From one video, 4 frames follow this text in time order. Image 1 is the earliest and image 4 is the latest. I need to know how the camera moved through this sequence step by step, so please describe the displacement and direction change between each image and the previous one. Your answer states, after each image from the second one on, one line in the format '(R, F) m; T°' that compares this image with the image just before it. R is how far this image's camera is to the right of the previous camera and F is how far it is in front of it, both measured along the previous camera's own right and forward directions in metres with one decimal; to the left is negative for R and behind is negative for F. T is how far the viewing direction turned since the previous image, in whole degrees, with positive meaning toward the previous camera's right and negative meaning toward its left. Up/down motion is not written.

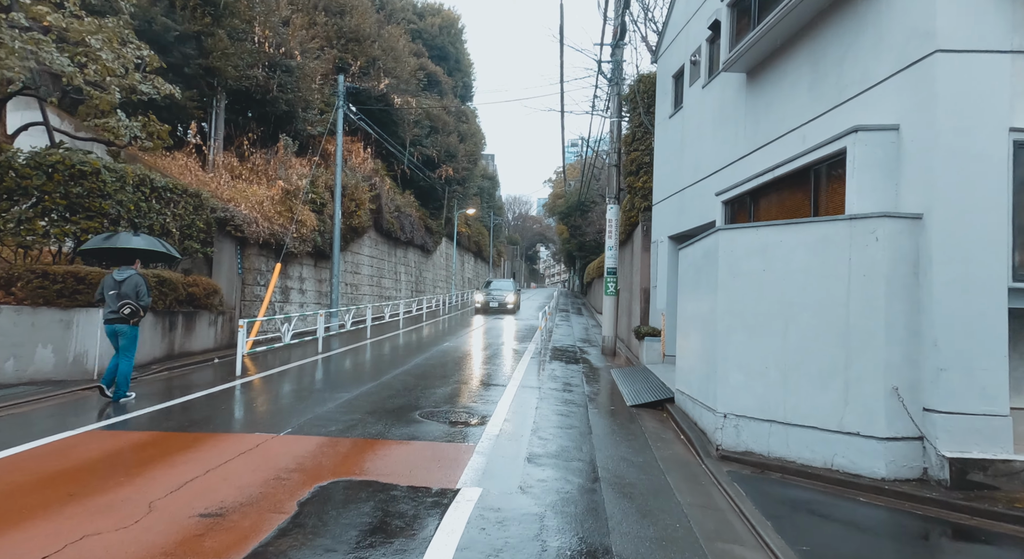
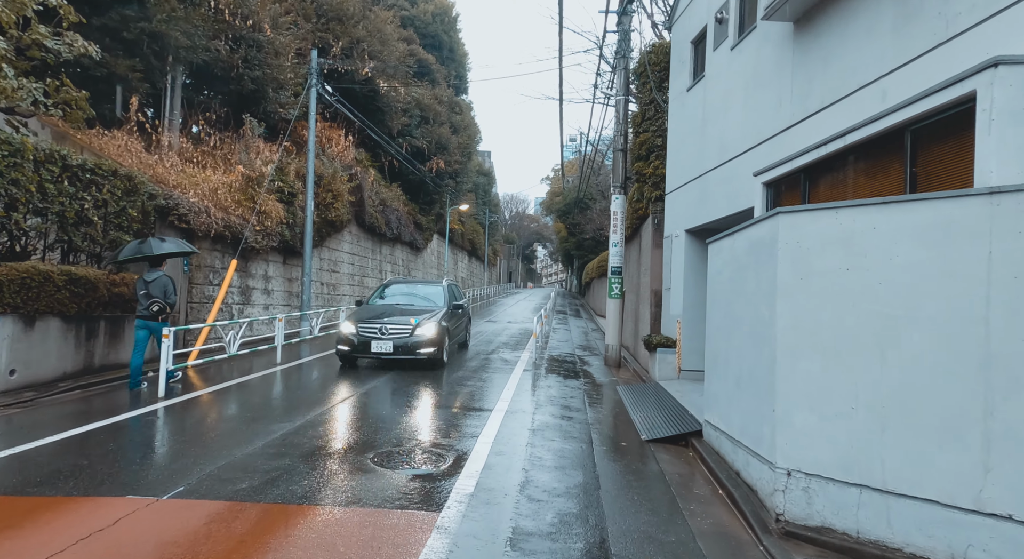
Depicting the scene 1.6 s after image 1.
(+0.1, +1.8) m; 0°
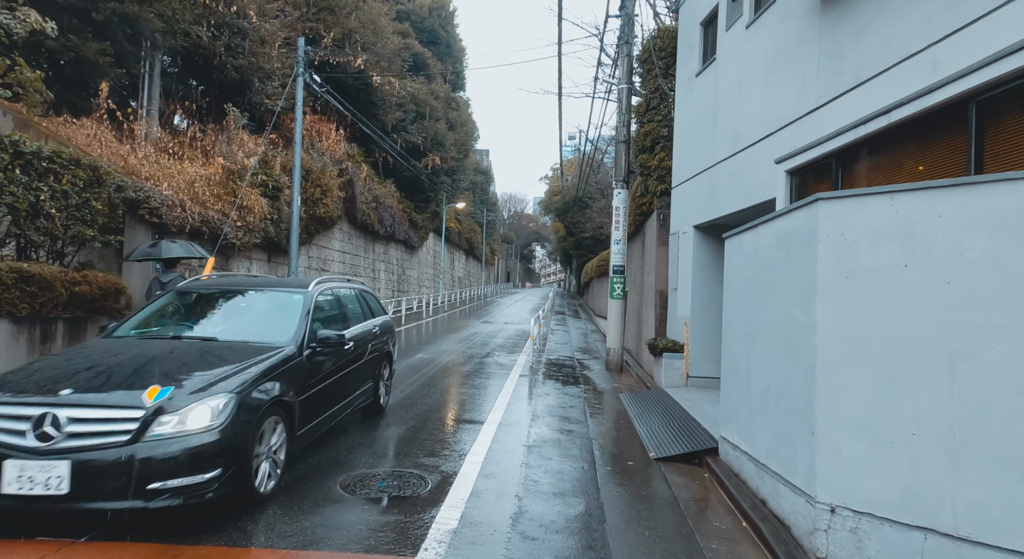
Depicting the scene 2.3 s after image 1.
(+0.1, +0.7) m; 0°
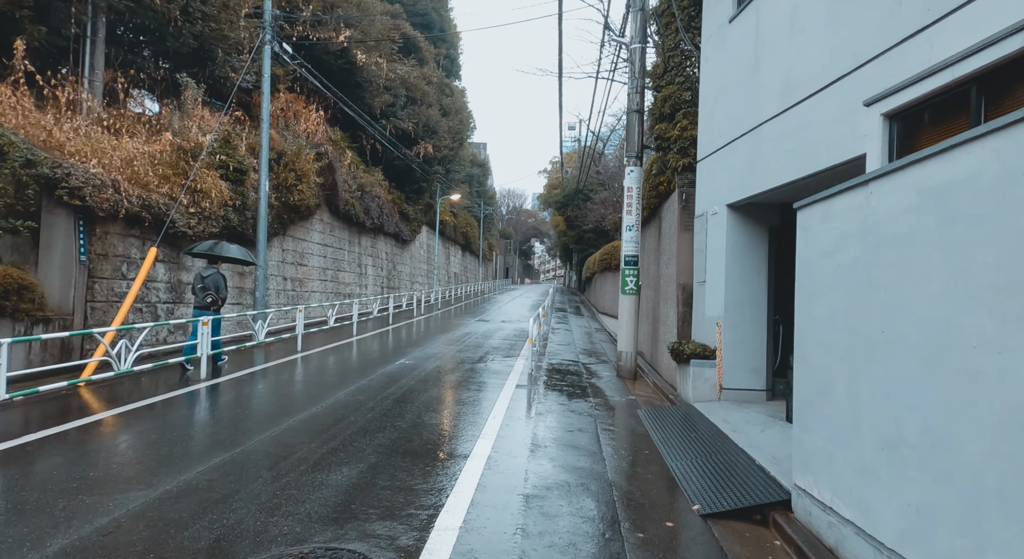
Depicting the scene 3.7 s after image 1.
(+0.1, +1.7) m; 0°
